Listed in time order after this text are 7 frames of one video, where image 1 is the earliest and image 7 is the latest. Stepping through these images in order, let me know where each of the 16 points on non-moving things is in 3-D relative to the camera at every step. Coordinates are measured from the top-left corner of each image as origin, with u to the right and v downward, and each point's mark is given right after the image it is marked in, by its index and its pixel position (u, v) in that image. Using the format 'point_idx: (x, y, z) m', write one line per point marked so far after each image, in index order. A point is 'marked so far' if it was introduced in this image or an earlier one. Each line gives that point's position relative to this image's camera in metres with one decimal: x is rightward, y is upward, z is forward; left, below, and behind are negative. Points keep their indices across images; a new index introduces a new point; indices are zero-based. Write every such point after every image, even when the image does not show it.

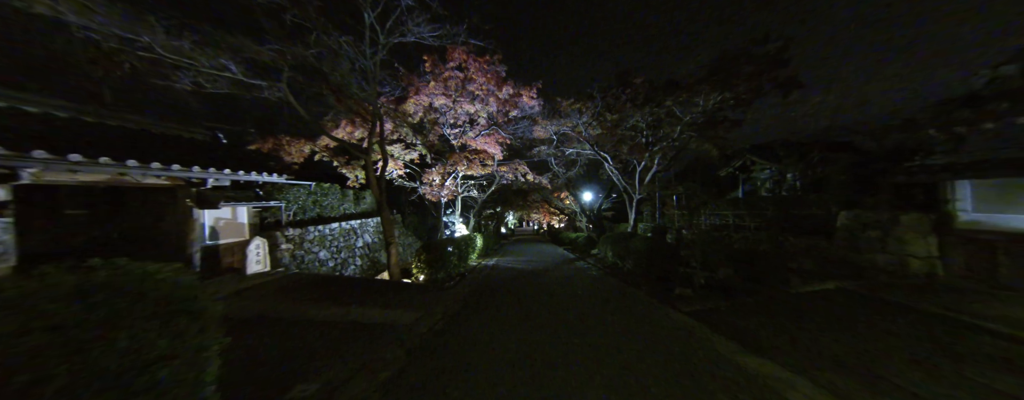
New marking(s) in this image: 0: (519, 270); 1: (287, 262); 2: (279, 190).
0: (+0.3, -3.0, +11.7) m
1: (-6.5, -1.8, +8.0) m
2: (-7.2, +0.3, +8.5) m
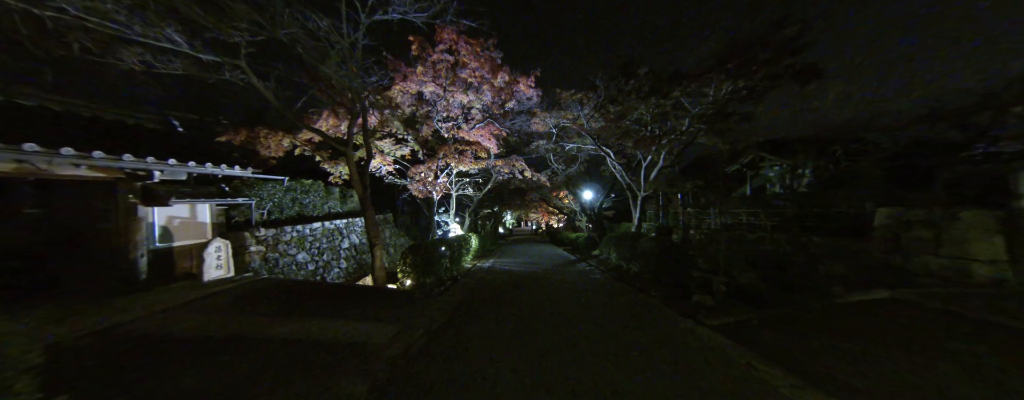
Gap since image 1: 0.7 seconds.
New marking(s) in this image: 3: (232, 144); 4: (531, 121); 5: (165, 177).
0: (+0.2, -2.9, +10.9) m
1: (-6.6, -1.7, +7.2) m
2: (-7.3, +0.4, +7.7) m
3: (-9.4, +1.9, +9.3) m
4: (+0.9, +3.6, +12.6) m
5: (-6.9, +0.5, +5.5) m
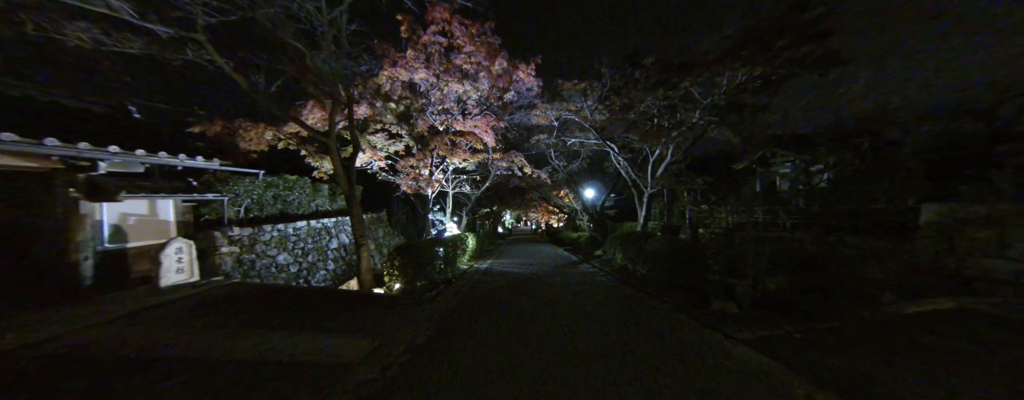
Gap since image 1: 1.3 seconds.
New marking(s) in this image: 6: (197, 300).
0: (+0.1, -2.8, +10.2) m
1: (-6.7, -1.6, +6.5) m
2: (-7.3, +0.5, +7.0) m
3: (-9.4, +2.0, +8.6) m
4: (+0.8, +3.7, +12.0) m
5: (-7.0, +0.6, +4.8) m
6: (-5.8, -1.8, +5.1) m
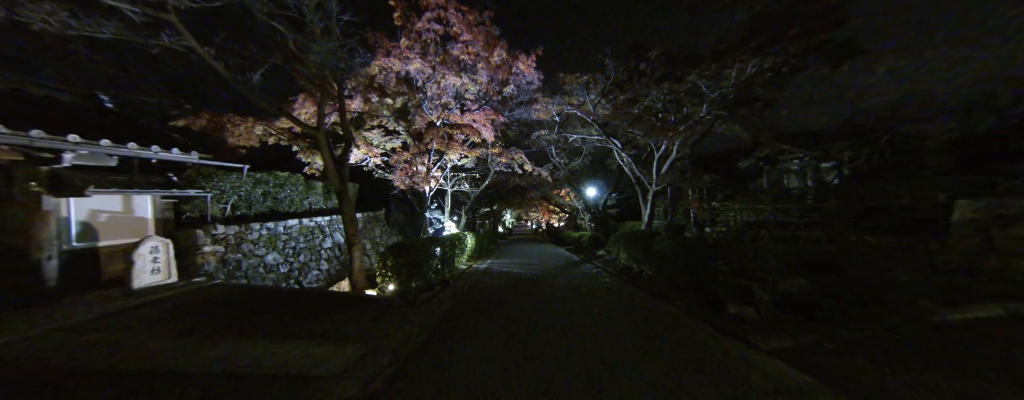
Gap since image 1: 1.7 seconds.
0: (+0.1, -2.7, +9.9) m
1: (-6.7, -1.5, +6.2) m
2: (-7.4, +0.6, +6.7) m
3: (-9.4, +2.1, +8.2) m
4: (+0.8, +3.8, +11.6) m
5: (-7.0, +0.6, +4.5) m
6: (-5.8, -1.8, +4.7) m
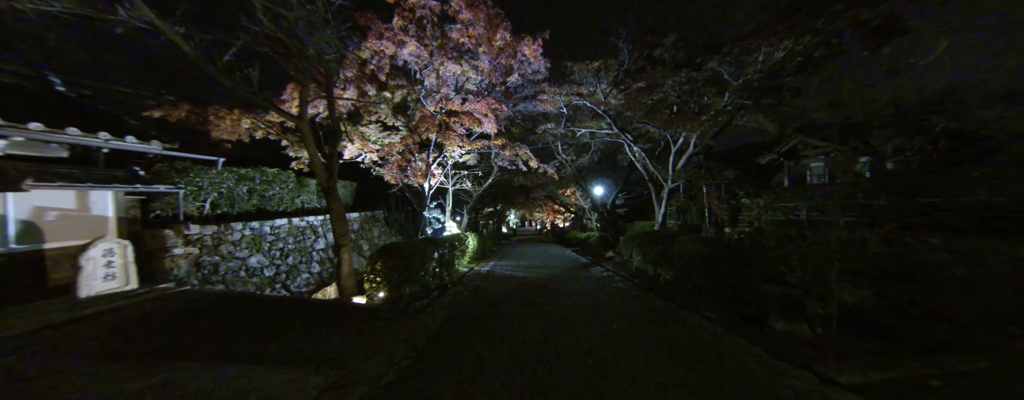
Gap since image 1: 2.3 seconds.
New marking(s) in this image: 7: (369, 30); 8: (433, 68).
0: (+0.3, -2.6, +9.1) m
1: (-6.6, -1.5, +5.6) m
2: (-7.3, +0.6, +6.1) m
3: (-9.3, +2.1, +7.7) m
4: (+1.0, +3.9, +10.9) m
5: (-6.9, +0.7, +3.9) m
6: (-5.7, -1.7, +4.1) m
7: (-3.7, +4.3, +7.2) m
8: (-2.3, +3.9, +8.3) m
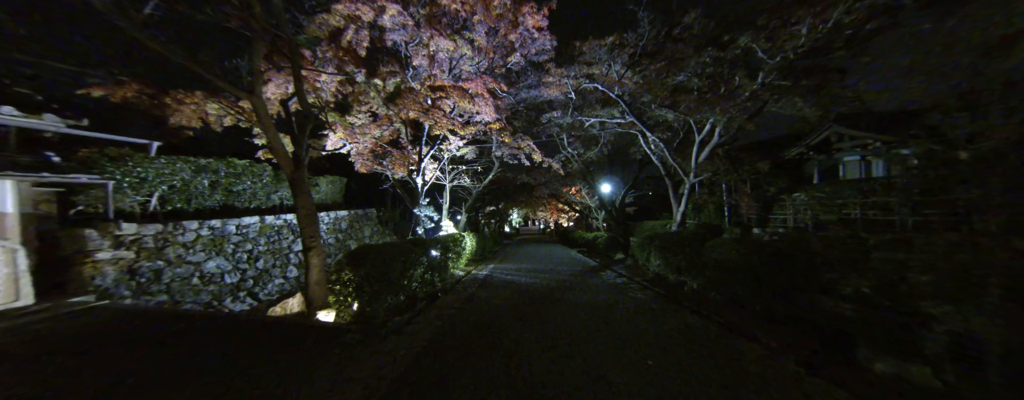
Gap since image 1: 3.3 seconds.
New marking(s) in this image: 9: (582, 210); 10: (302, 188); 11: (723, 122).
0: (+0.3, -2.5, +8.1) m
1: (-6.6, -1.4, +4.6) m
2: (-7.3, +0.7, +5.1) m
3: (-9.3, +2.3, +6.7) m
4: (+1.0, +4.0, +9.8) m
5: (-6.9, +0.8, +2.9) m
6: (-5.8, -1.6, +3.1) m
7: (-3.7, +4.5, +6.1) m
8: (-2.3, +4.1, +7.2) m
9: (+5.0, -0.7, +19.9) m
10: (-4.3, +0.2, +5.7) m
11: (+6.3, +2.3, +8.3) m
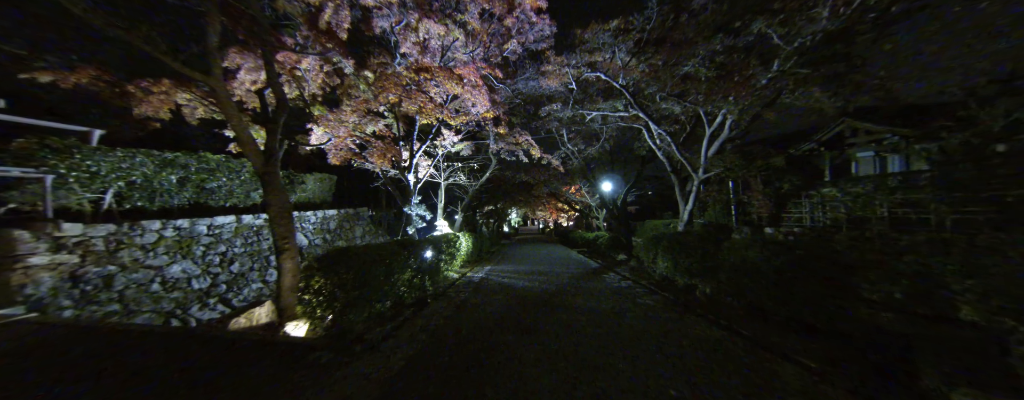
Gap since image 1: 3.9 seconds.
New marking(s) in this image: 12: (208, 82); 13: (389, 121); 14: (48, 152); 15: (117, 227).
0: (+0.2, -2.5, +7.5) m
1: (-6.7, -1.3, +4.0) m
2: (-7.3, +0.8, +4.5) m
3: (-9.4, +2.3, +6.1) m
4: (+0.9, +4.1, +9.2) m
5: (-7.0, +0.9, +2.3) m
6: (-5.8, -1.5, +2.5) m
7: (-3.8, +4.5, +5.6) m
8: (-2.3, +4.1, +6.6) m
9: (+4.9, -0.6, +19.3) m
10: (-4.4, +0.3, +5.1) m
11: (+6.2, +2.4, +7.7) m
12: (-5.0, +1.9, +4.8) m
13: (-4.0, +2.6, +8.5) m
14: (-7.3, +0.7, +4.4) m
15: (-6.8, -0.5, +4.8) m
